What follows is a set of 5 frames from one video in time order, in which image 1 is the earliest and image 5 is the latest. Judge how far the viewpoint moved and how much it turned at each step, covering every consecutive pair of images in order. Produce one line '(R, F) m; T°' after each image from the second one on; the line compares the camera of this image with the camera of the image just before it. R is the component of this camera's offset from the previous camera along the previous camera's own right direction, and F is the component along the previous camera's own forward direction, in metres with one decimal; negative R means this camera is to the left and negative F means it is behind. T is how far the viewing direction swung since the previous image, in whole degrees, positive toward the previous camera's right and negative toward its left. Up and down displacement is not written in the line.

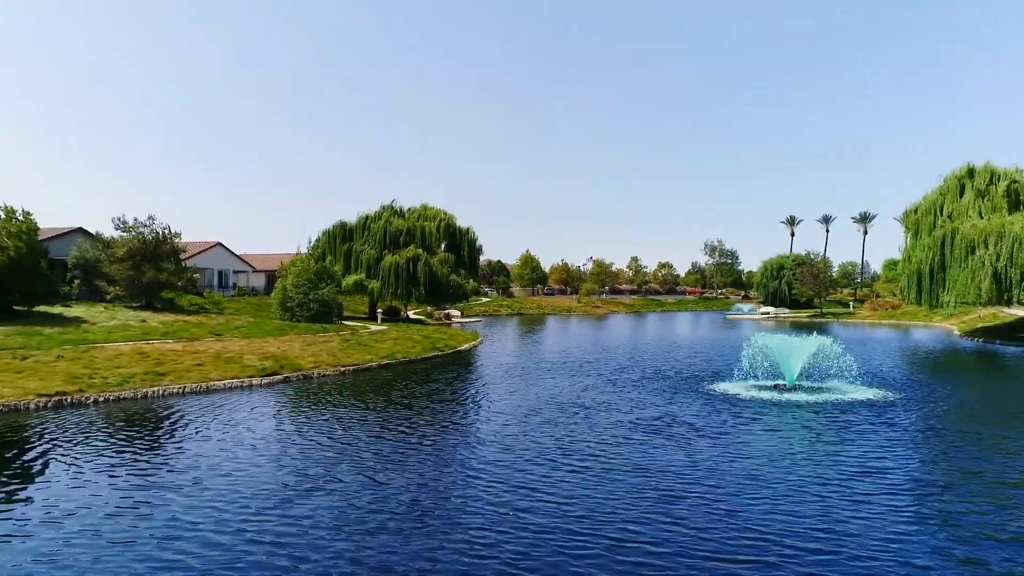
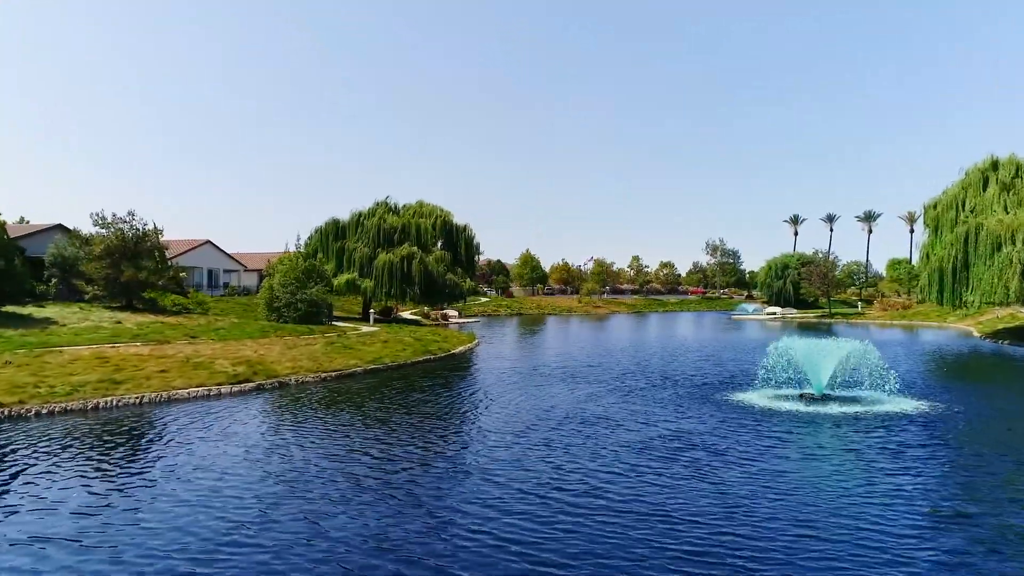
(+0.3, +5.1) m; 0°
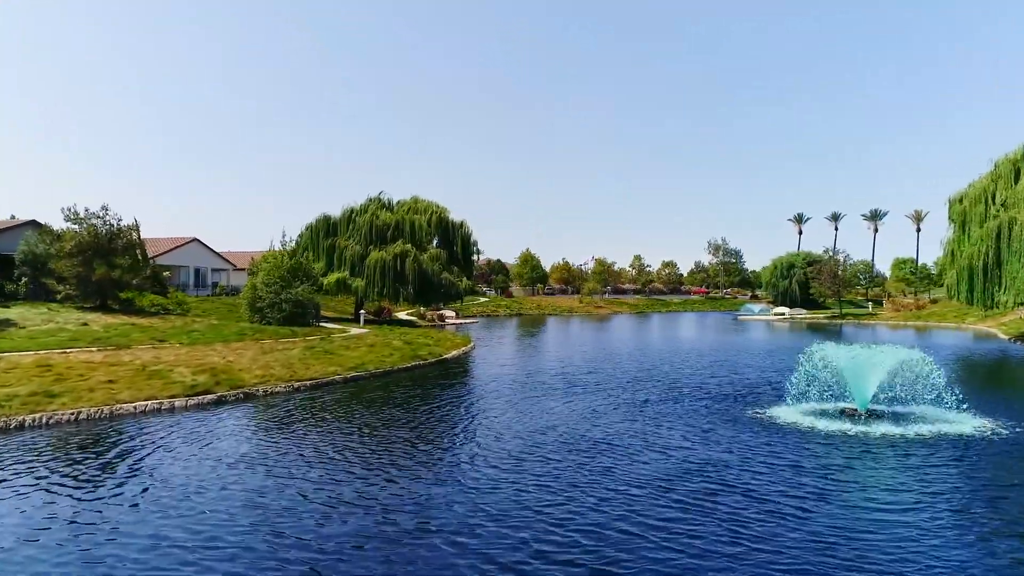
(+0.2, +6.0) m; 0°
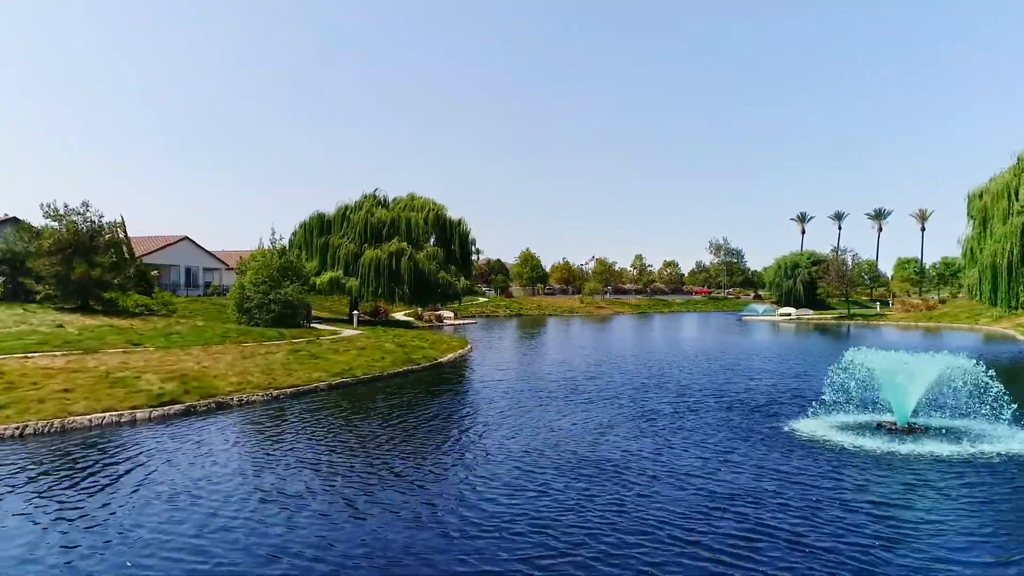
(+0.1, +4.1) m; 0°
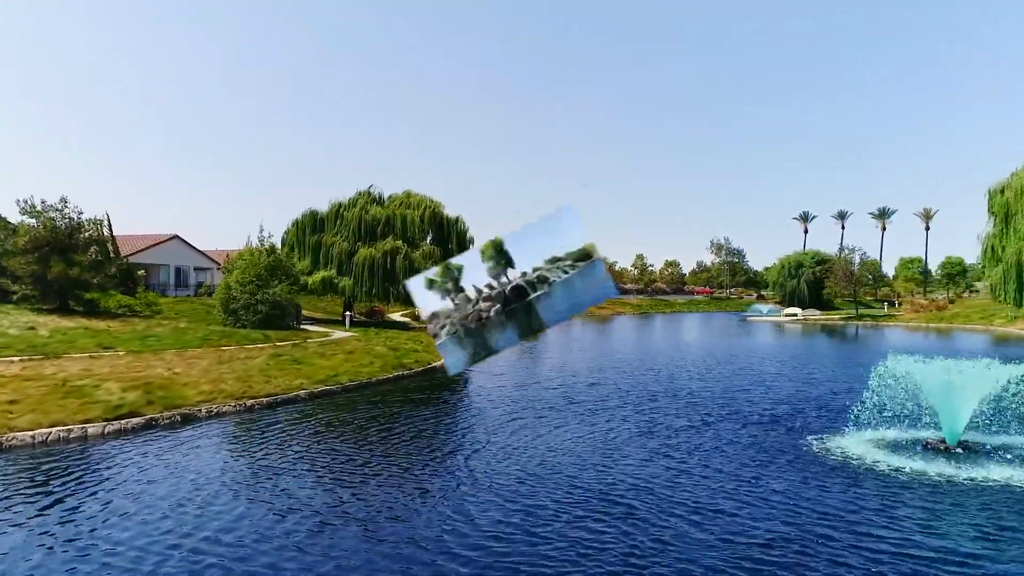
(+0.1, +4.1) m; 0°
